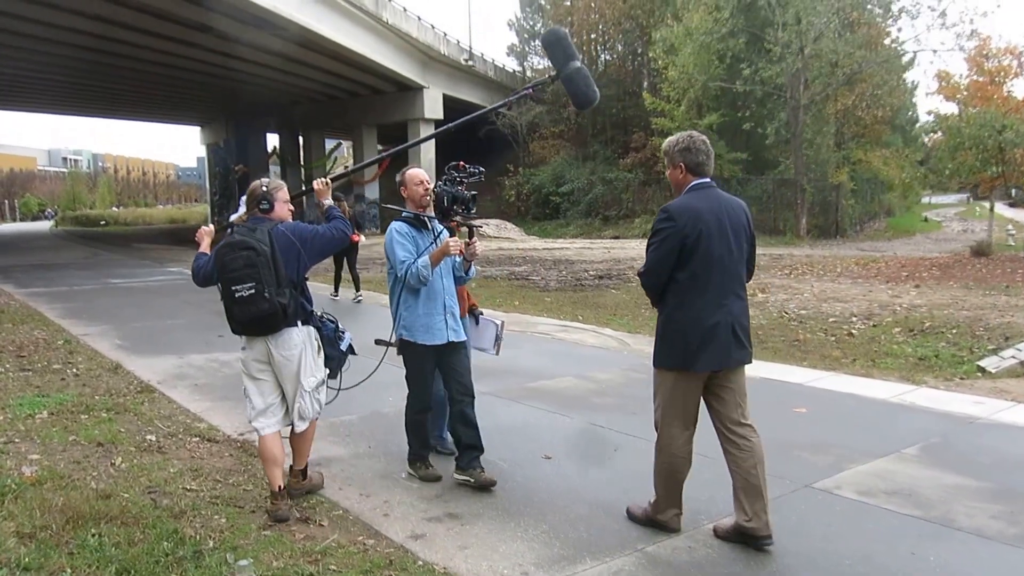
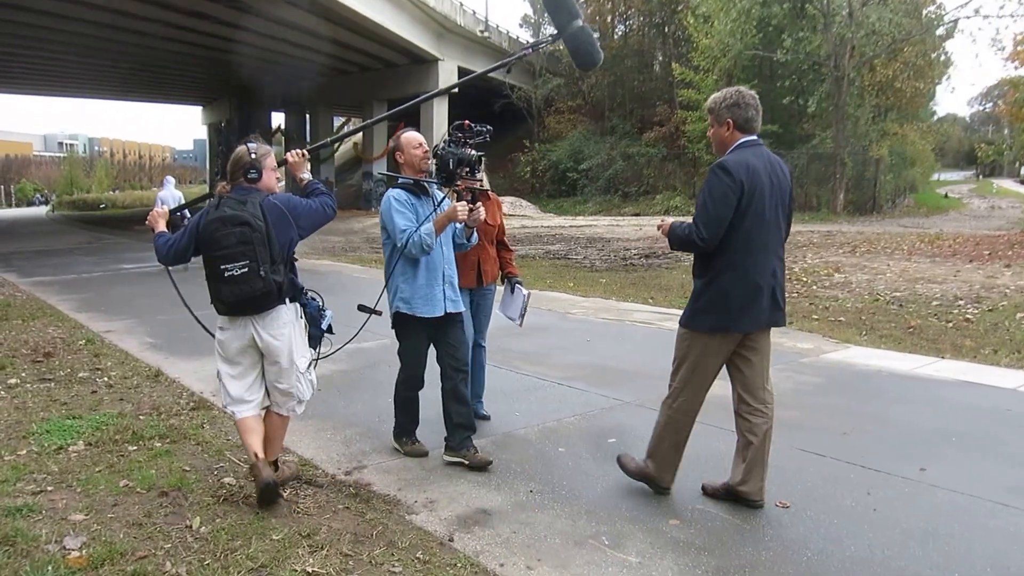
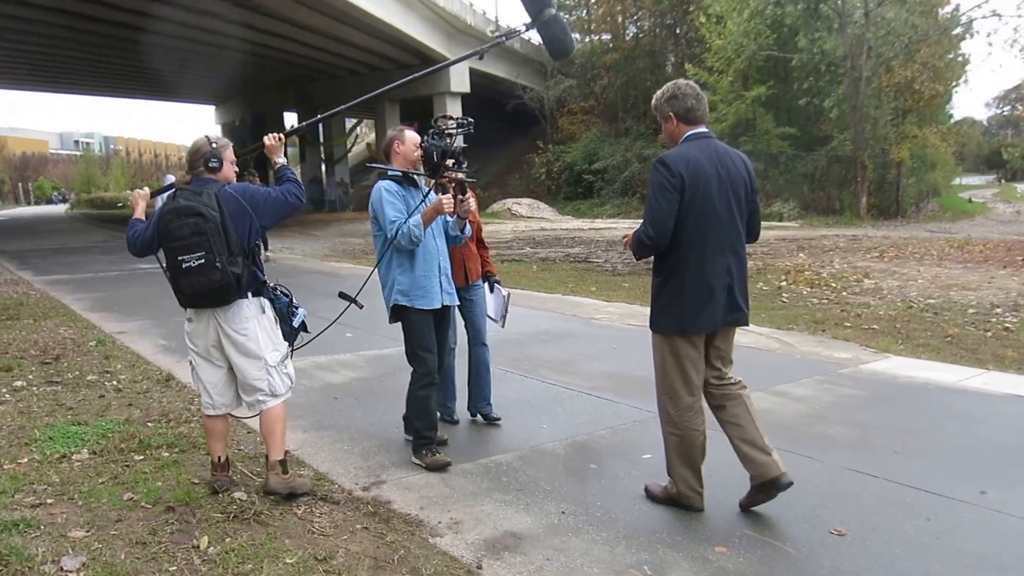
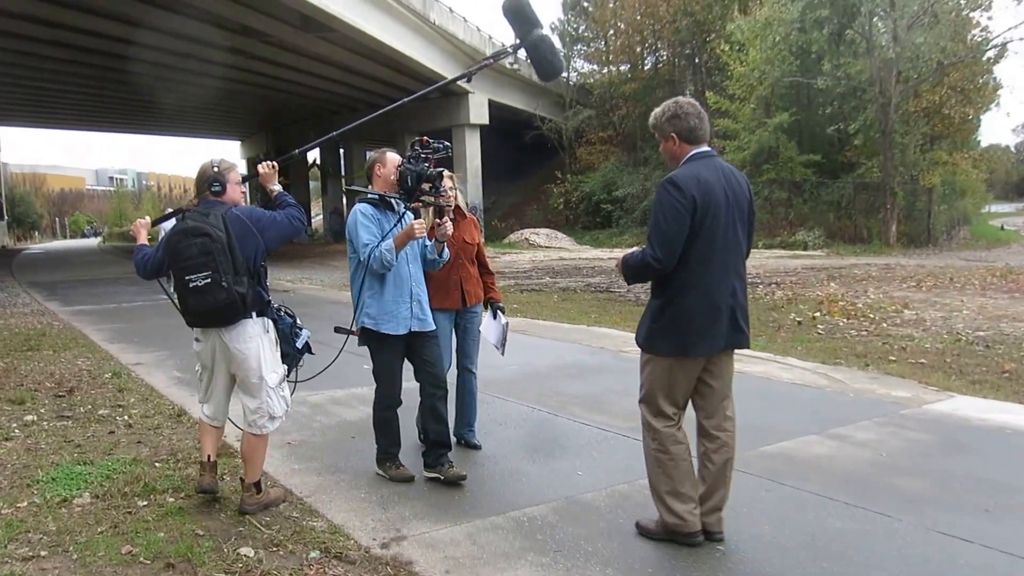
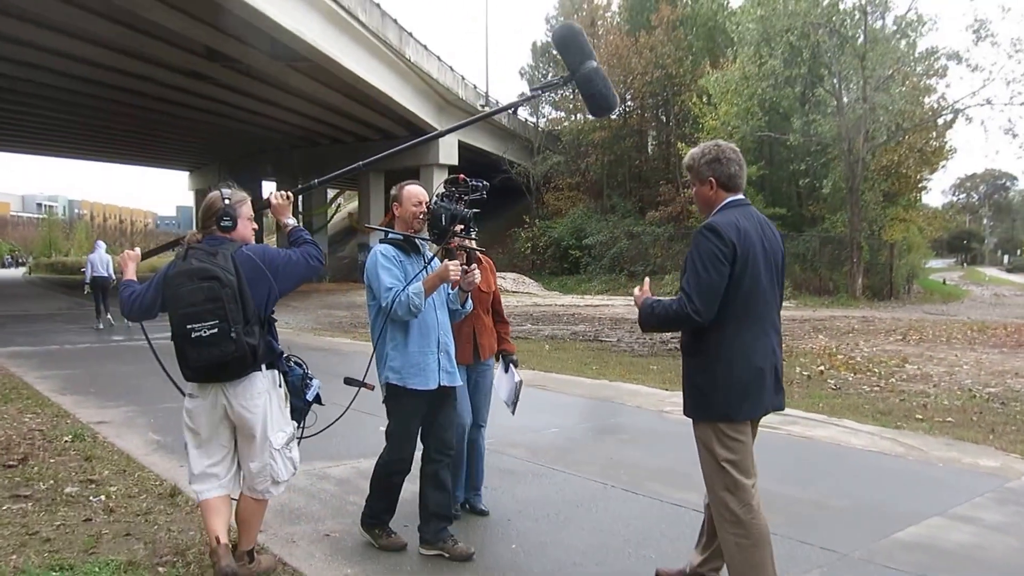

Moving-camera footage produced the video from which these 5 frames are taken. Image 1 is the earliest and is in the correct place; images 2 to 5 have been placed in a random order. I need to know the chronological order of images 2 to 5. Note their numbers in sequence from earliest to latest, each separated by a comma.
2, 3, 4, 5
